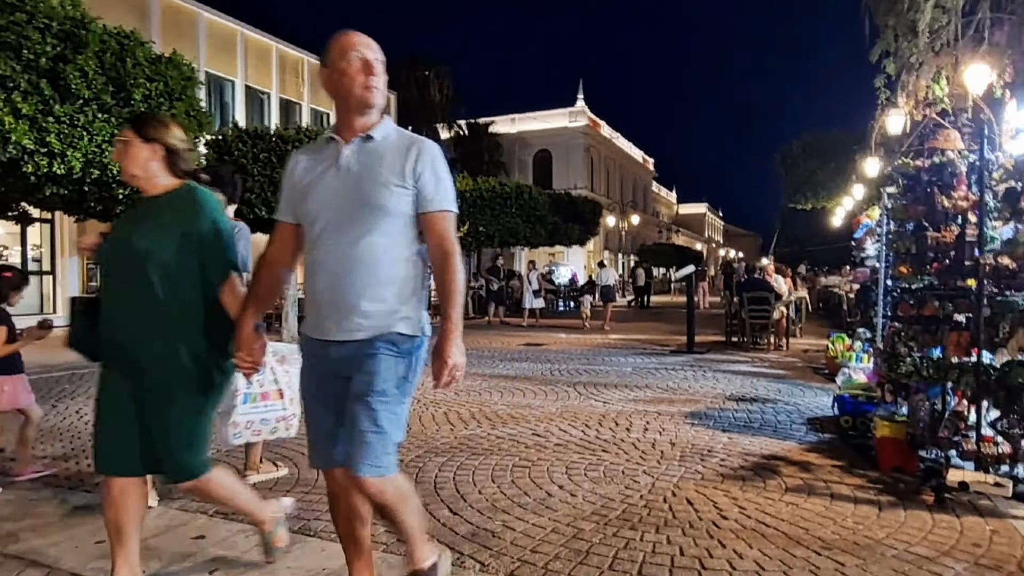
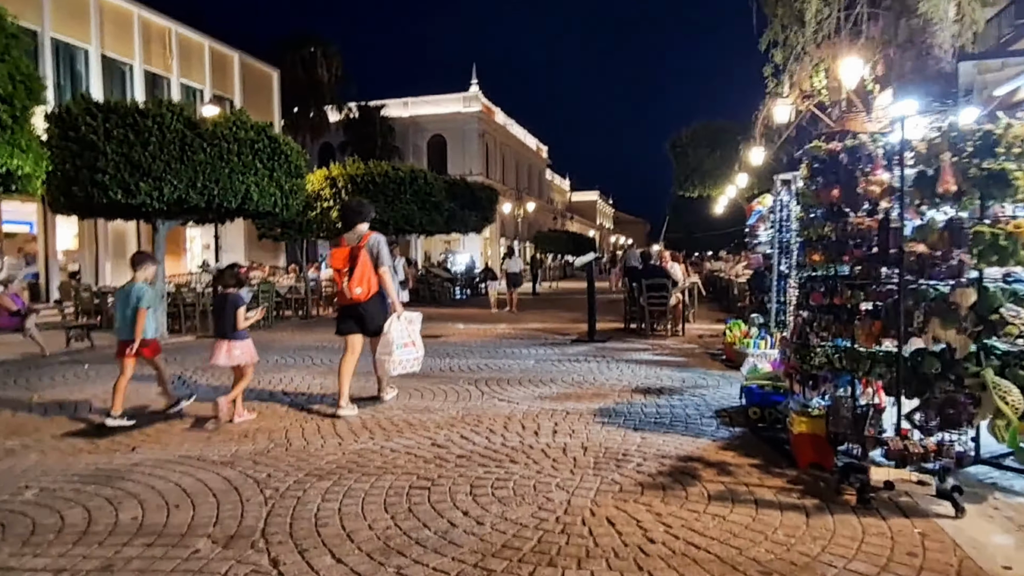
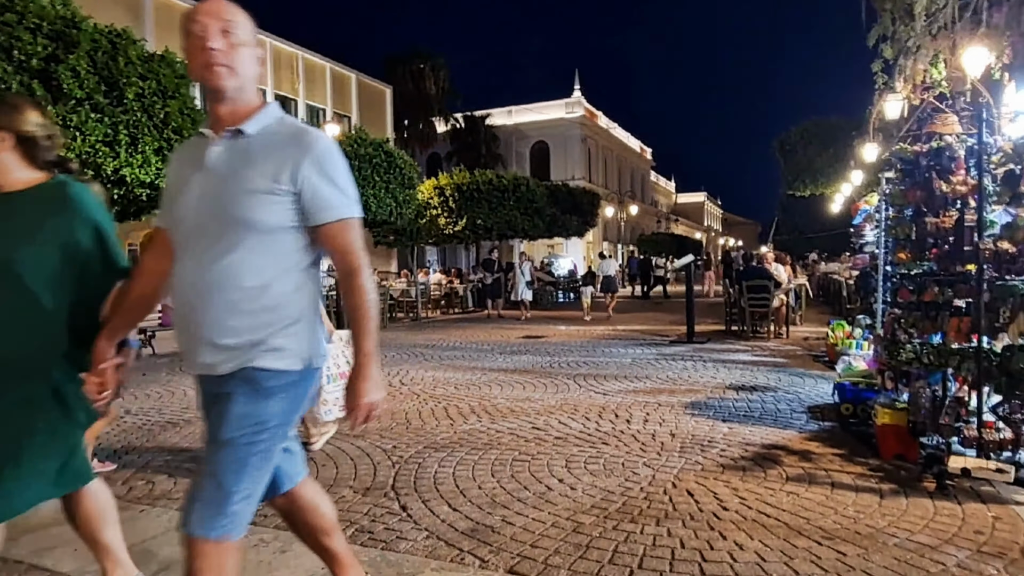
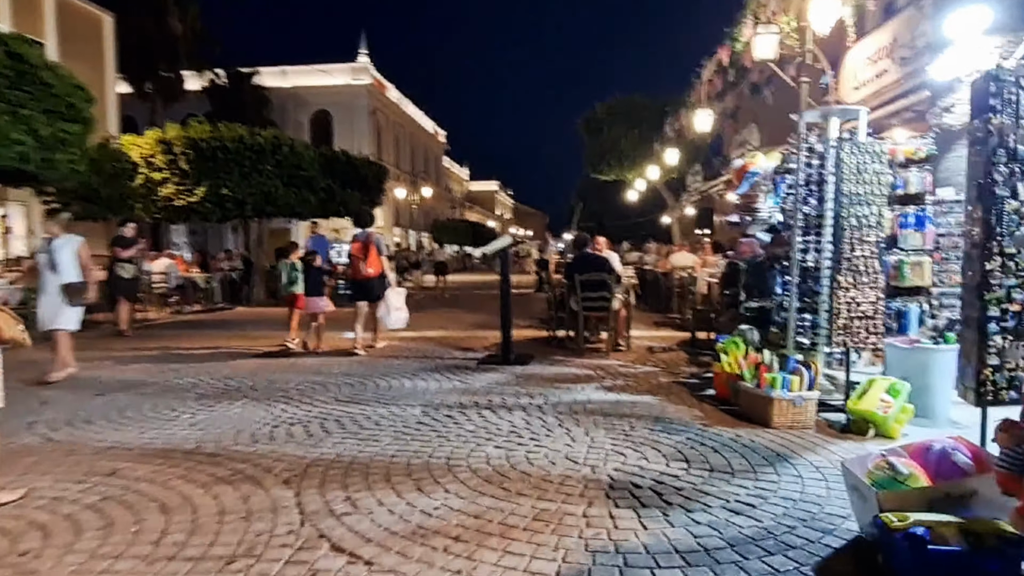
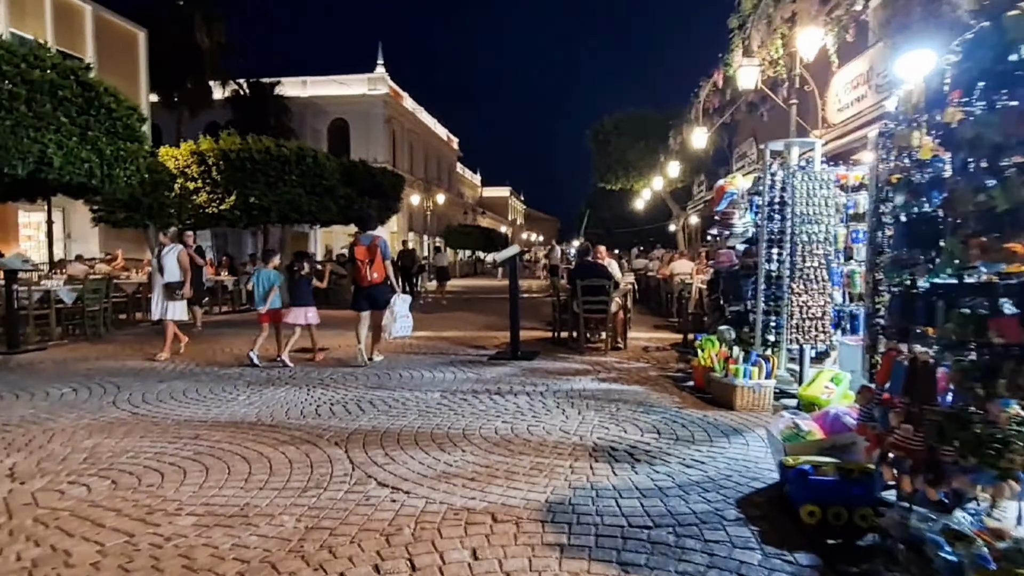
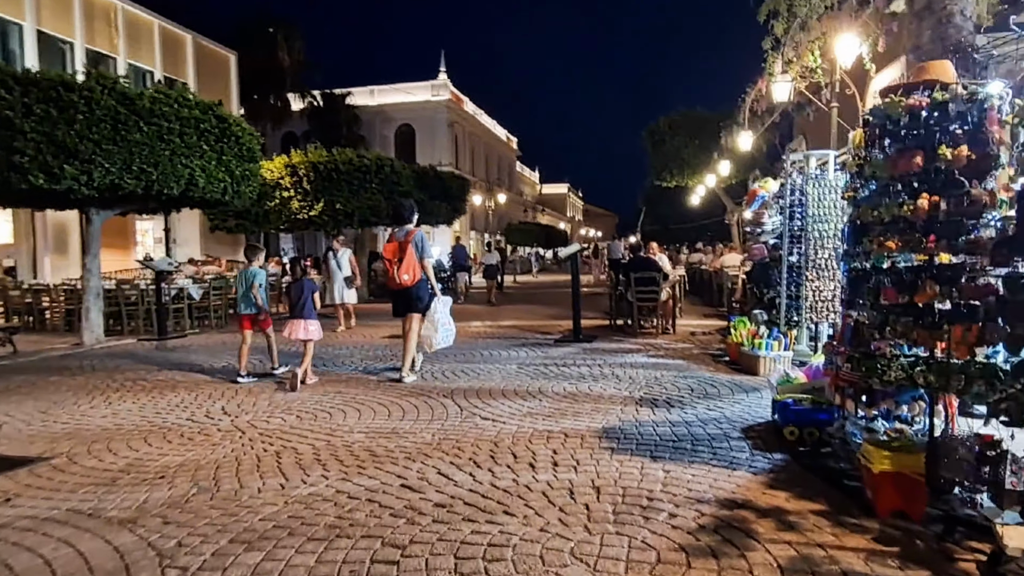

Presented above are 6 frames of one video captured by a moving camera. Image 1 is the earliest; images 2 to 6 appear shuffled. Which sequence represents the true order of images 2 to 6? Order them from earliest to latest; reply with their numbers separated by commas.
3, 2, 6, 5, 4
